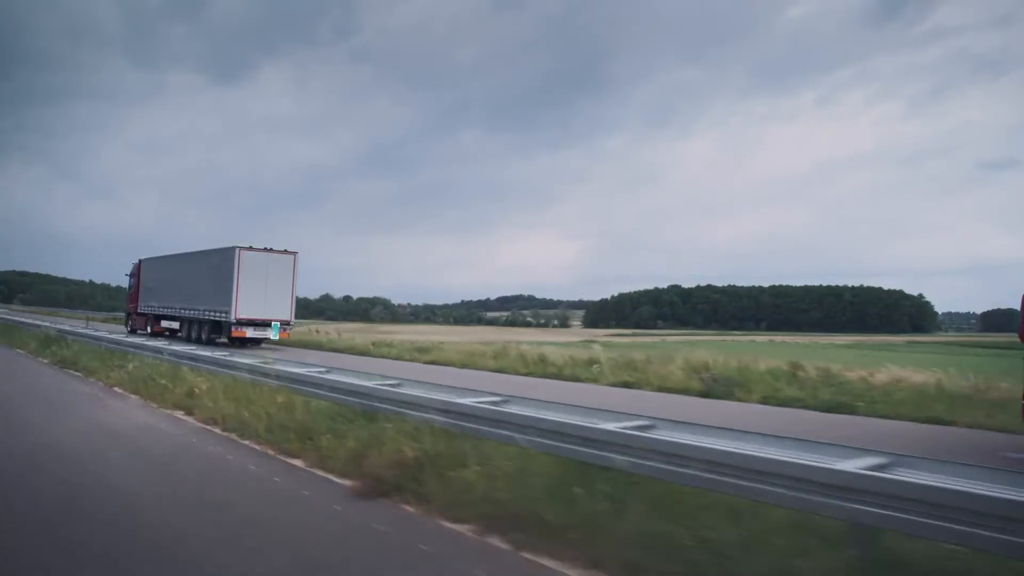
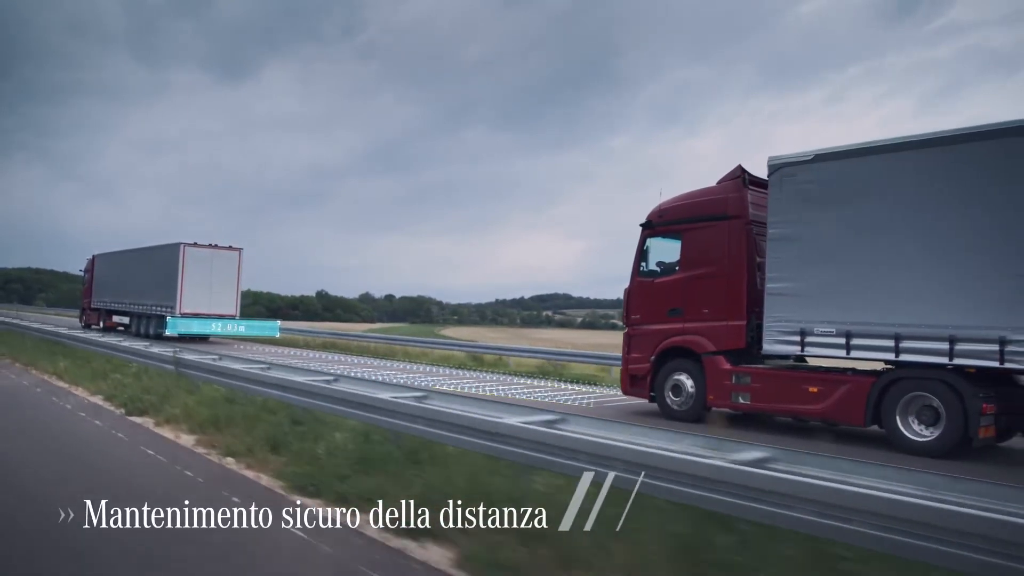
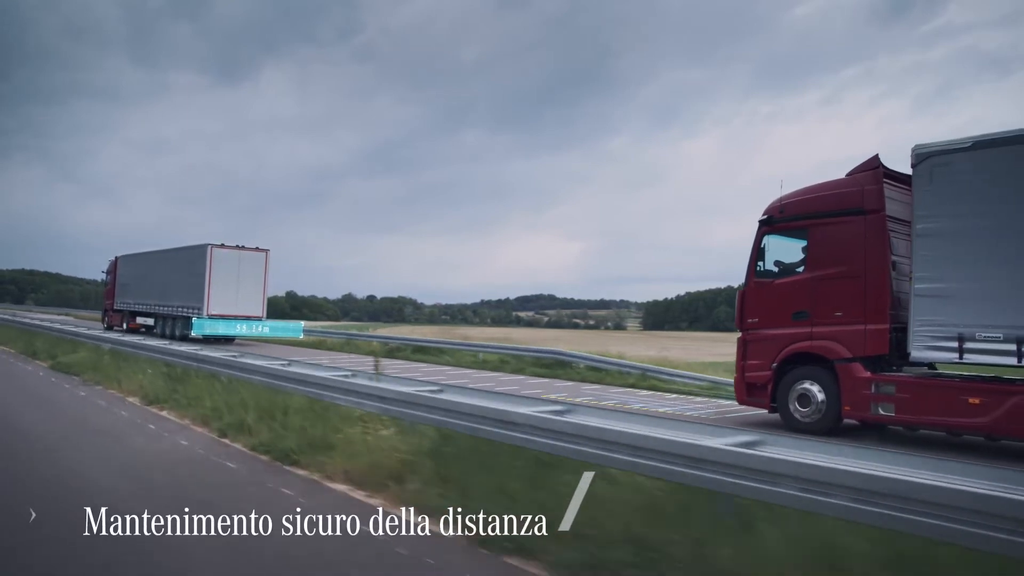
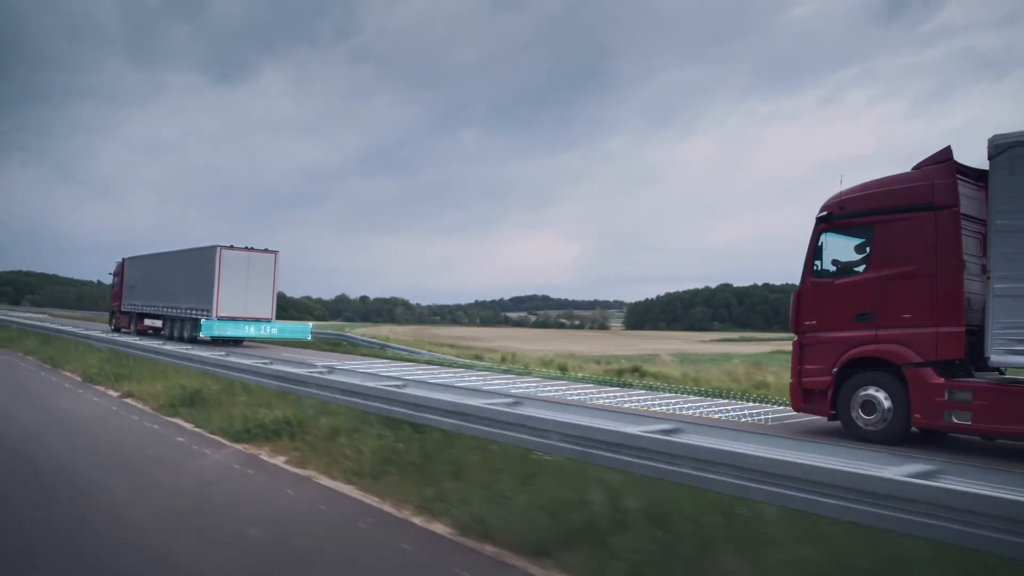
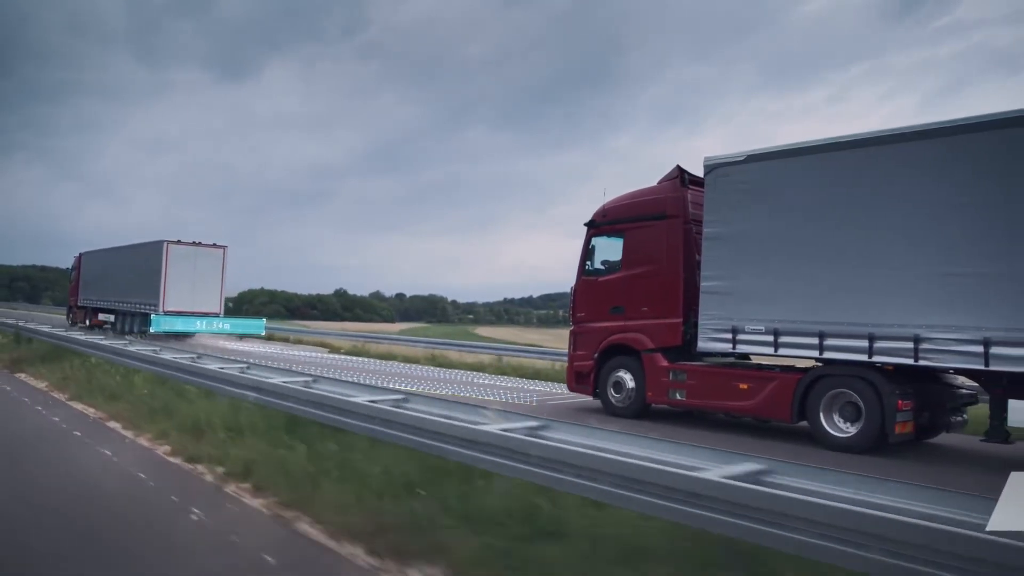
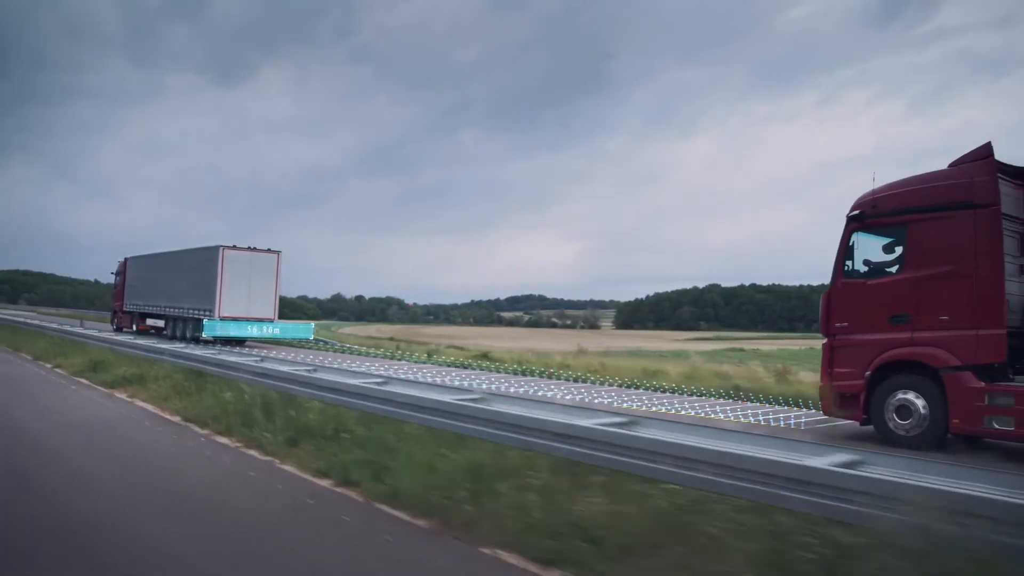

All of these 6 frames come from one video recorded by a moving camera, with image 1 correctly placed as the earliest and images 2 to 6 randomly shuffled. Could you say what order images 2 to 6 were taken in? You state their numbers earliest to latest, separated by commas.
6, 4, 3, 2, 5
